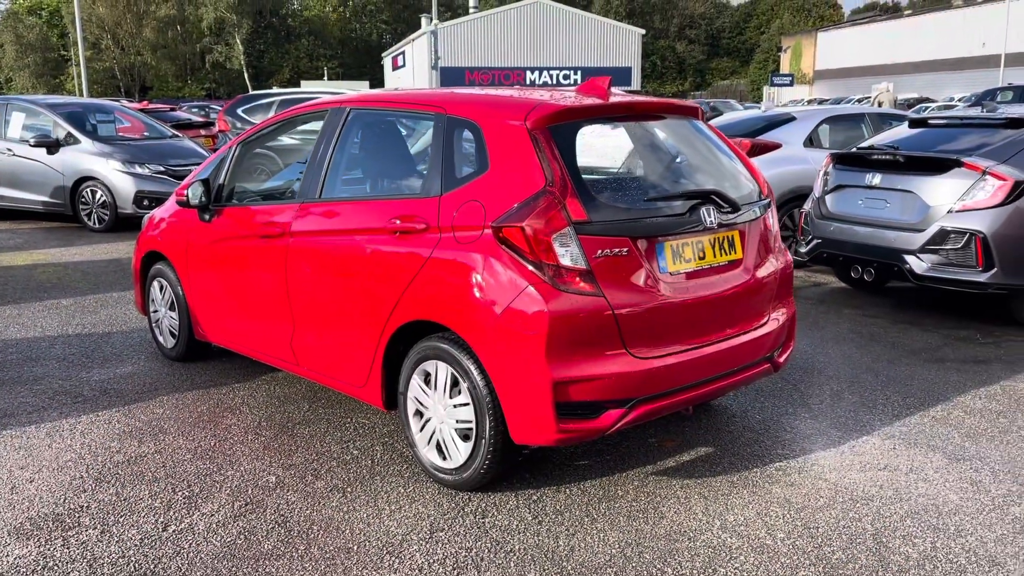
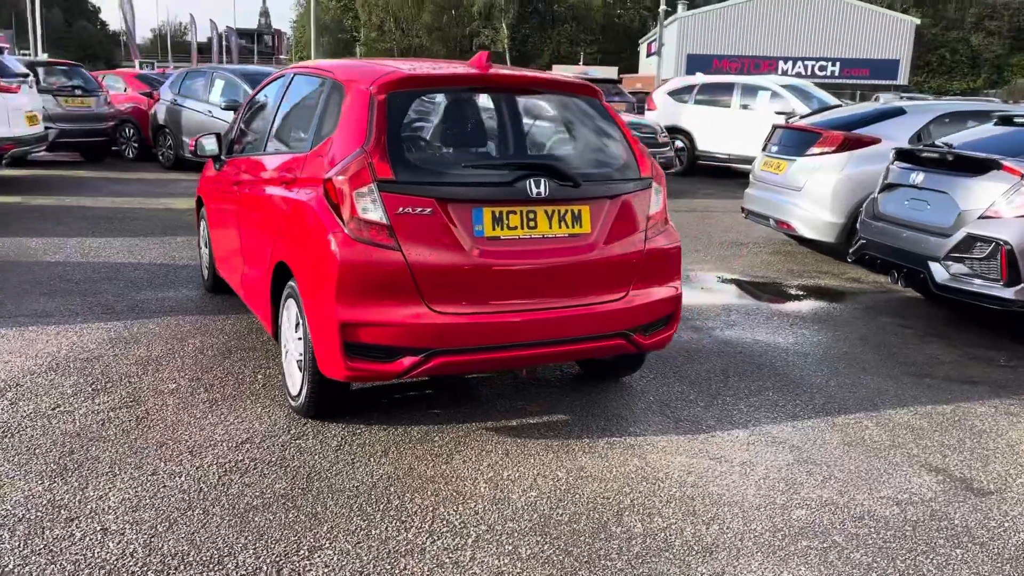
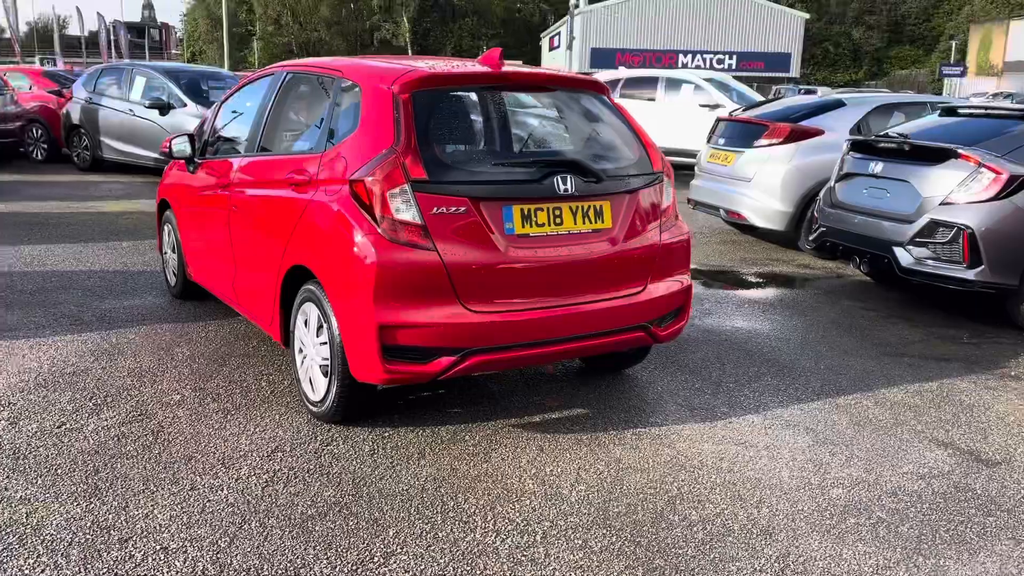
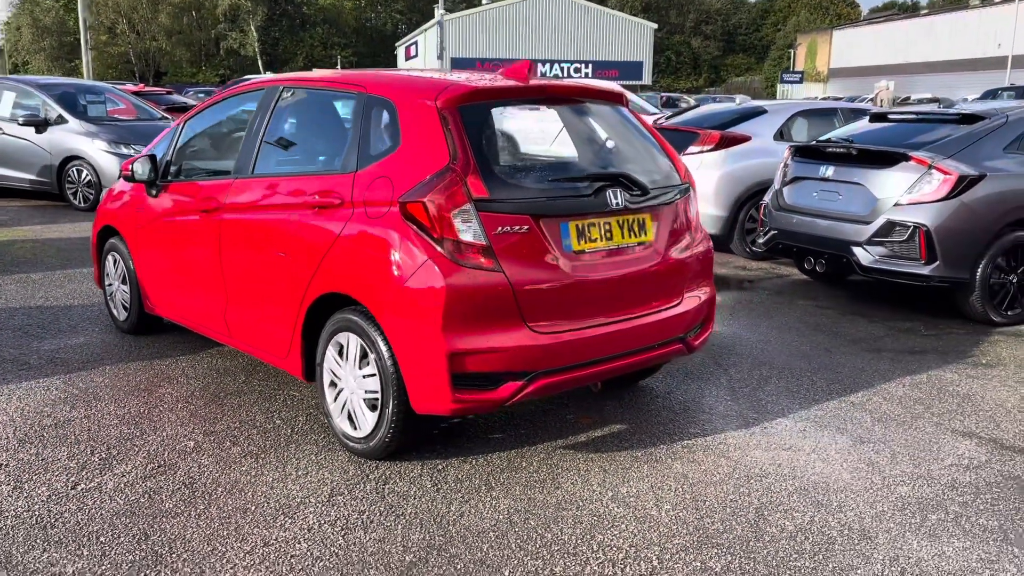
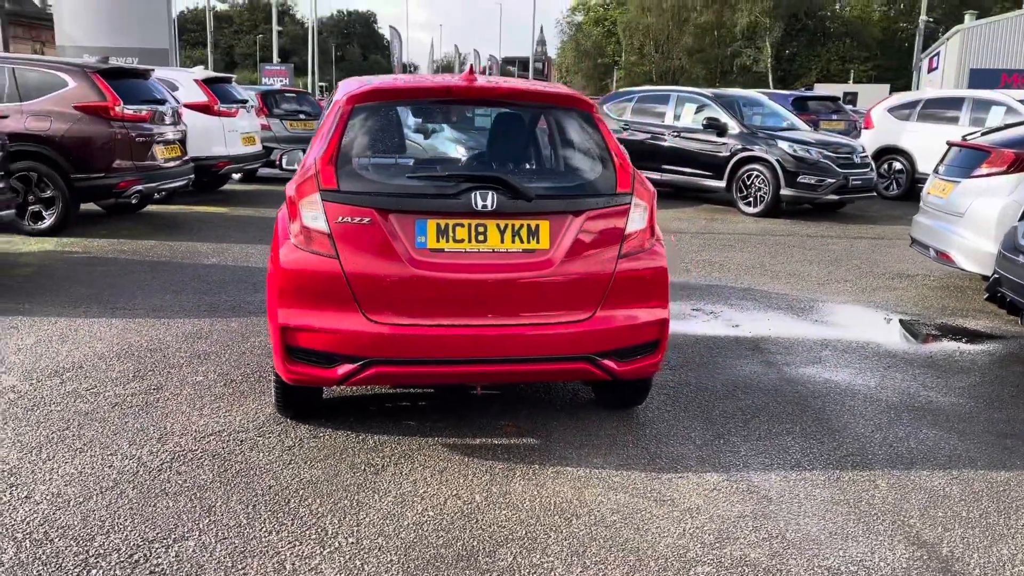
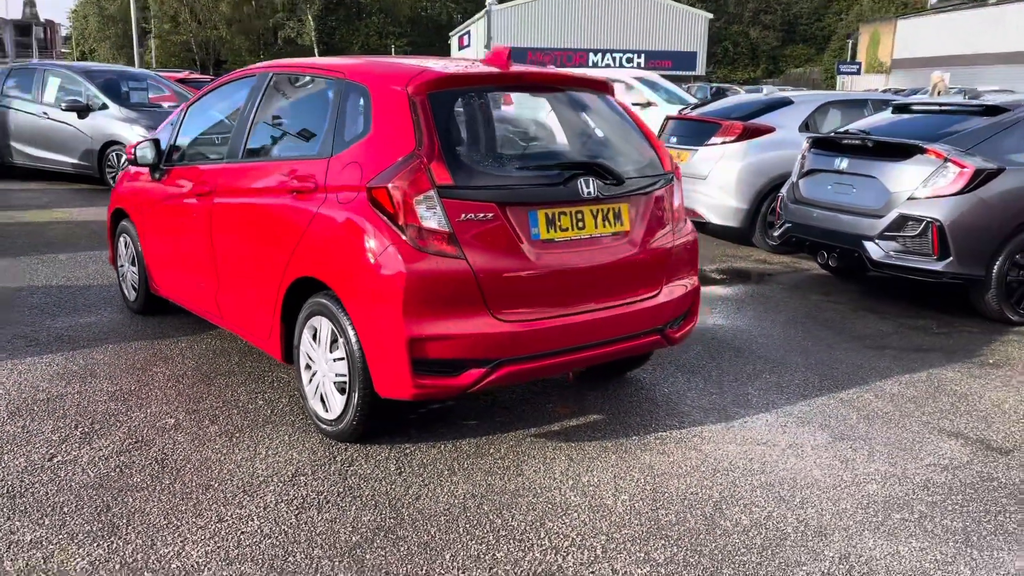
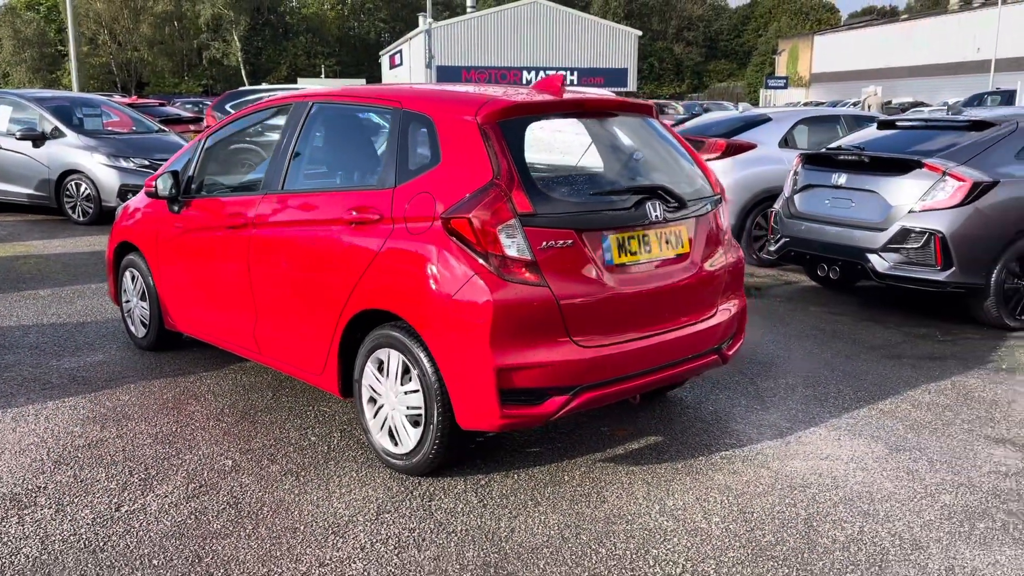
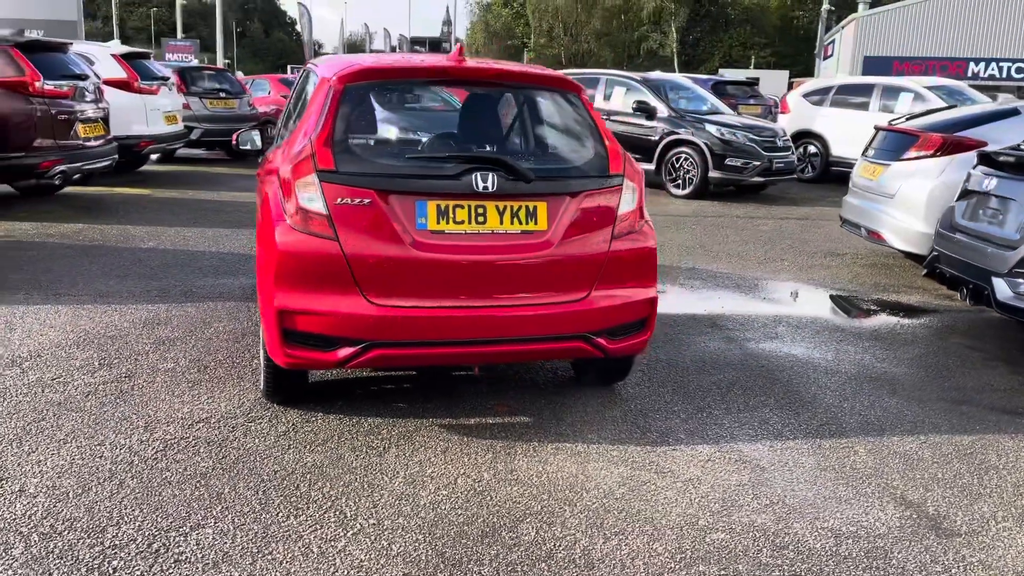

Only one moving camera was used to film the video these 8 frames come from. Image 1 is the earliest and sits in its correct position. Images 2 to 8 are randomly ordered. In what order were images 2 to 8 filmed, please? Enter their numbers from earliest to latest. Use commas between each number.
7, 4, 6, 3, 2, 8, 5
